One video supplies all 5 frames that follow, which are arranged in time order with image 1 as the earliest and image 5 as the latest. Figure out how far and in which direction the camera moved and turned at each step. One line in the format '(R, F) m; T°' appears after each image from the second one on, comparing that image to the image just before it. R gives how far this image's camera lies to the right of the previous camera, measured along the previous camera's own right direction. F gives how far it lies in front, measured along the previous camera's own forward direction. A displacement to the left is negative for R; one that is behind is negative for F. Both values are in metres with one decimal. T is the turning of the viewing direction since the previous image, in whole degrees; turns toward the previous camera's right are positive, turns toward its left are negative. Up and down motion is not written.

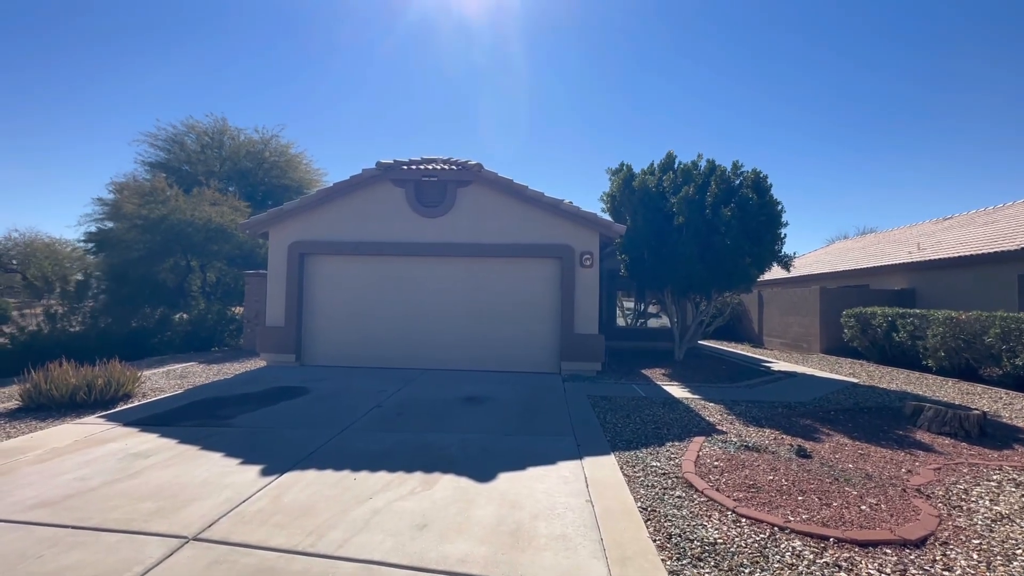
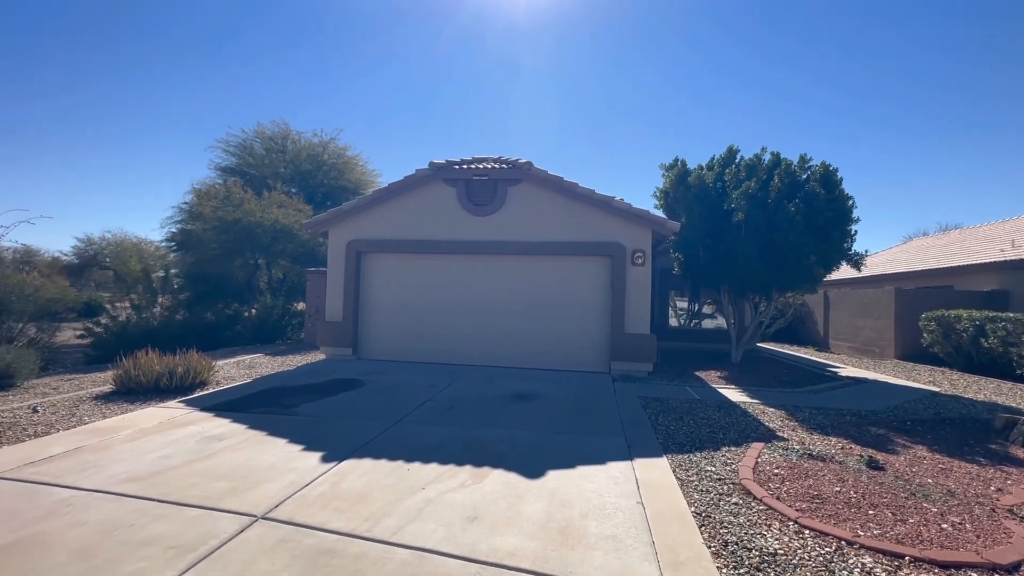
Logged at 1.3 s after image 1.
(0.0, 0.0) m; -6°
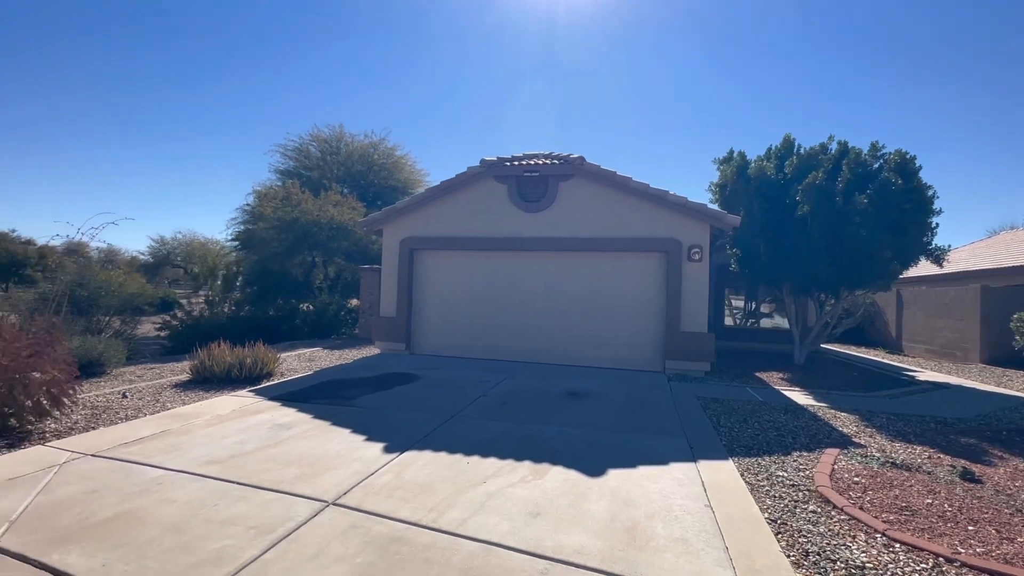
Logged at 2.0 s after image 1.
(-0.2, 0.0) m; -5°
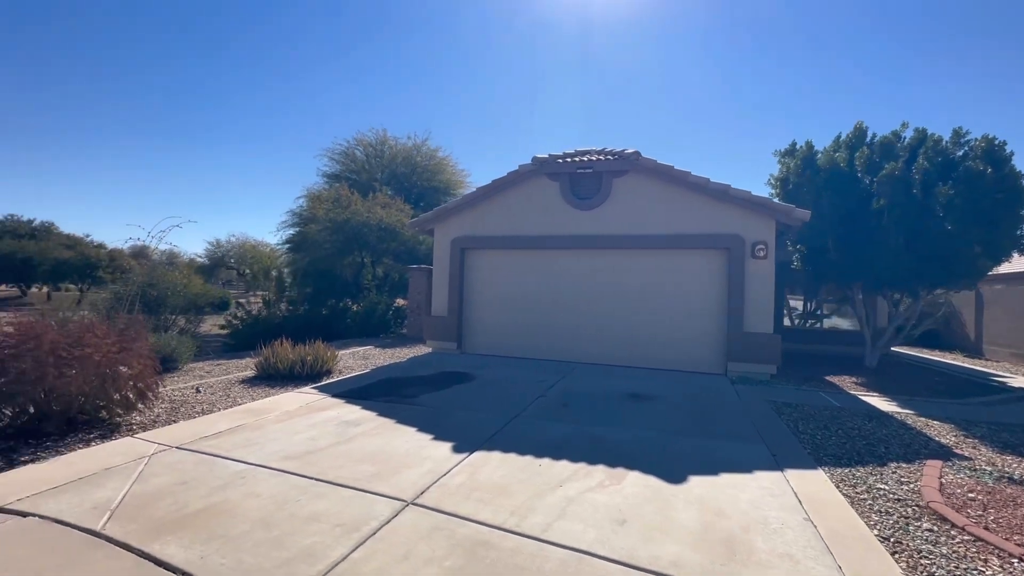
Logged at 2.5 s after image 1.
(-0.4, +0.1) m; -4°
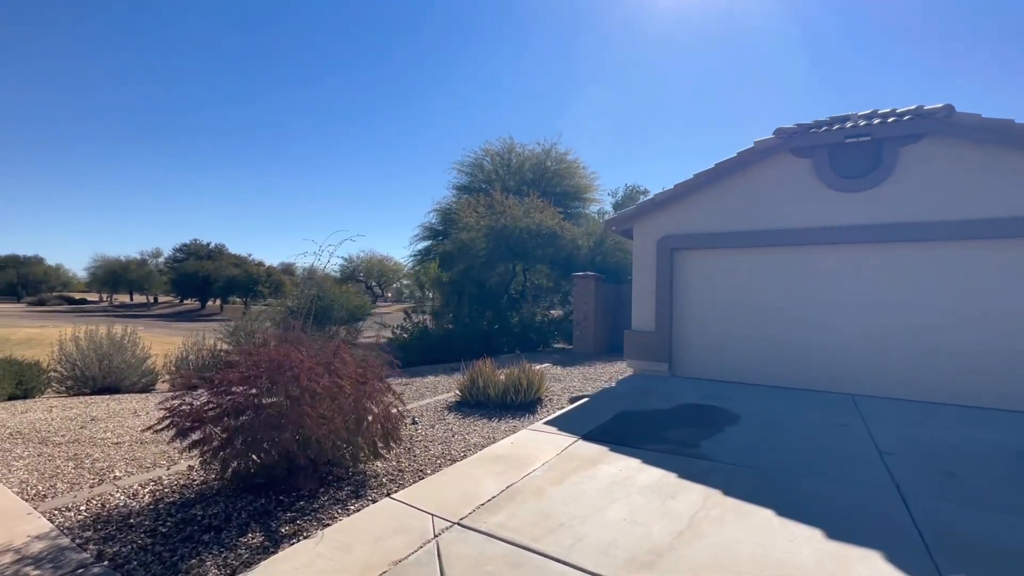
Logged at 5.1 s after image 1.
(-2.9, +1.9) m; -12°
